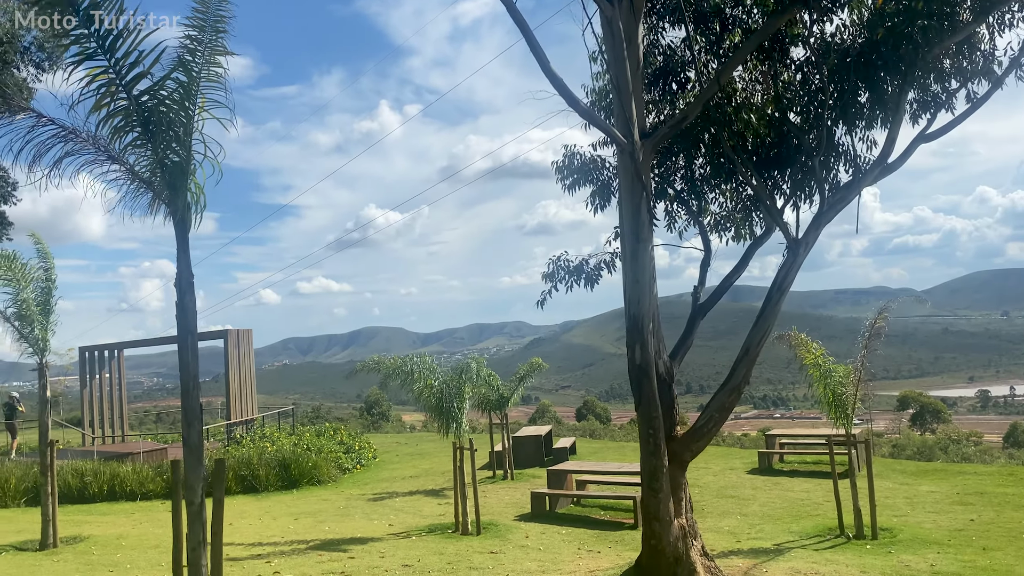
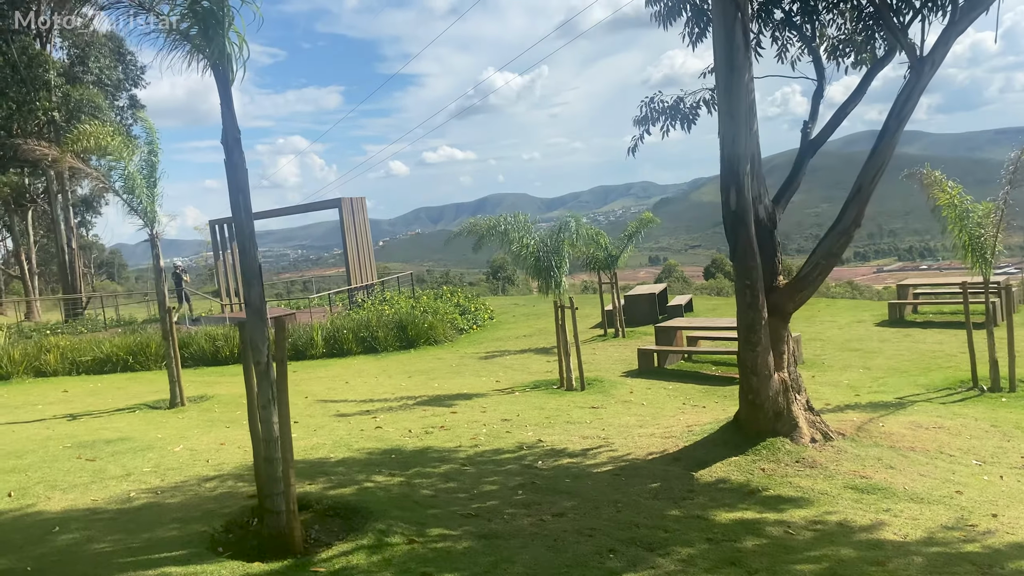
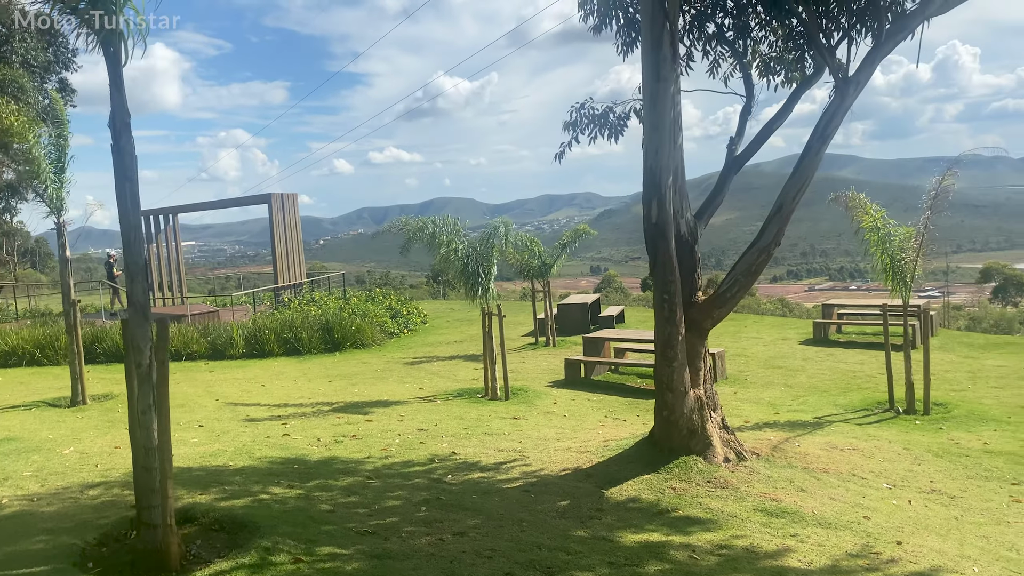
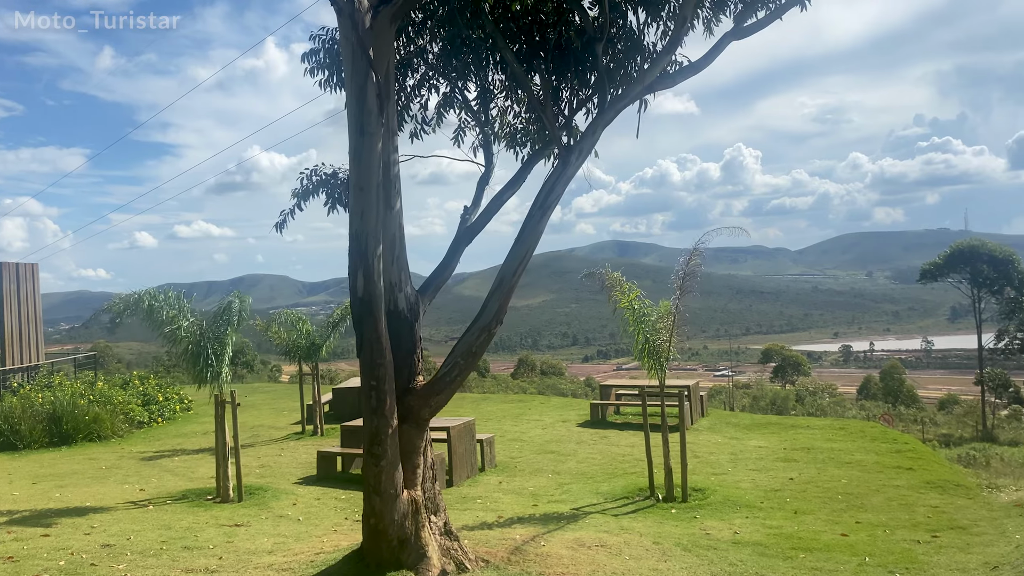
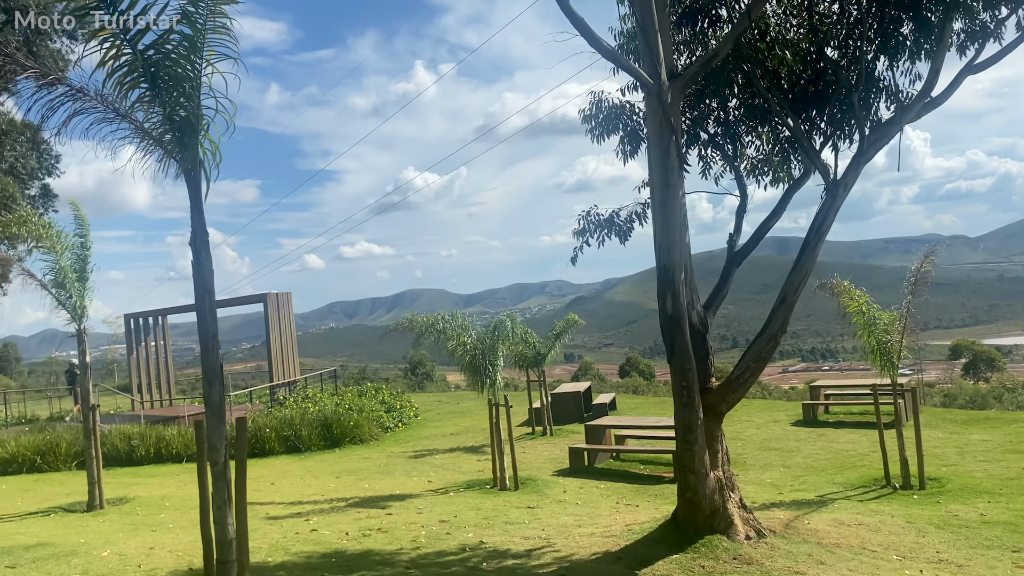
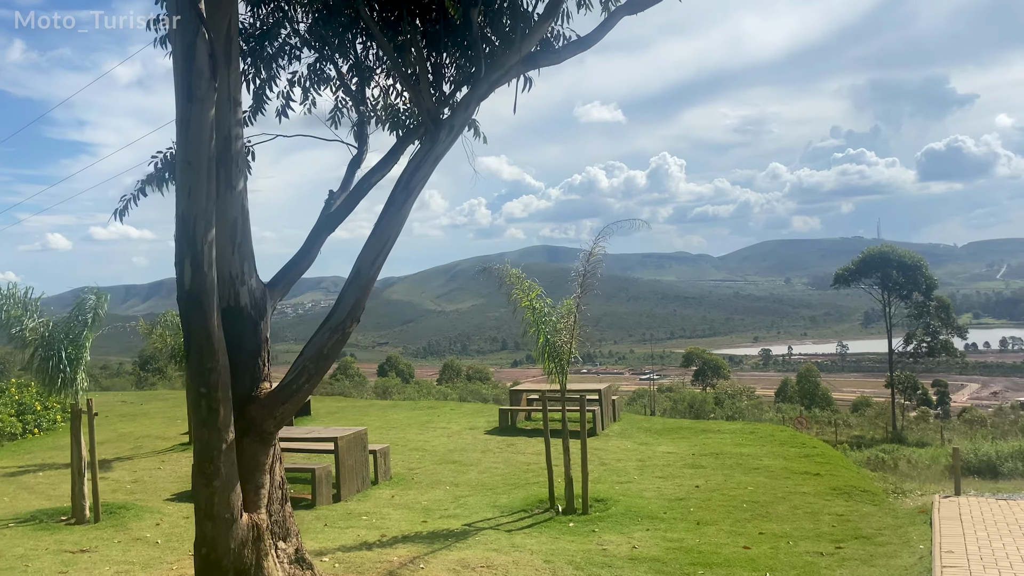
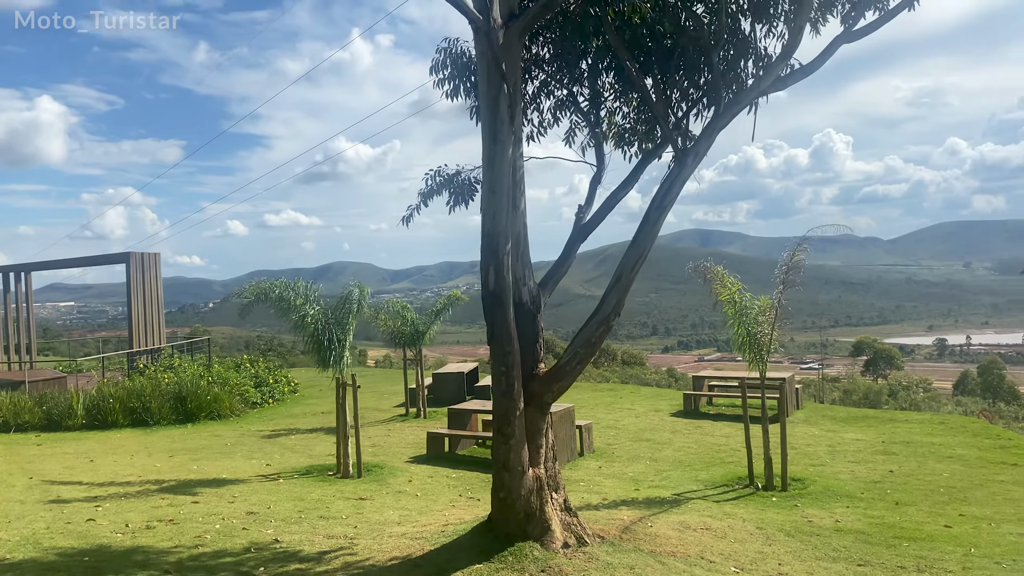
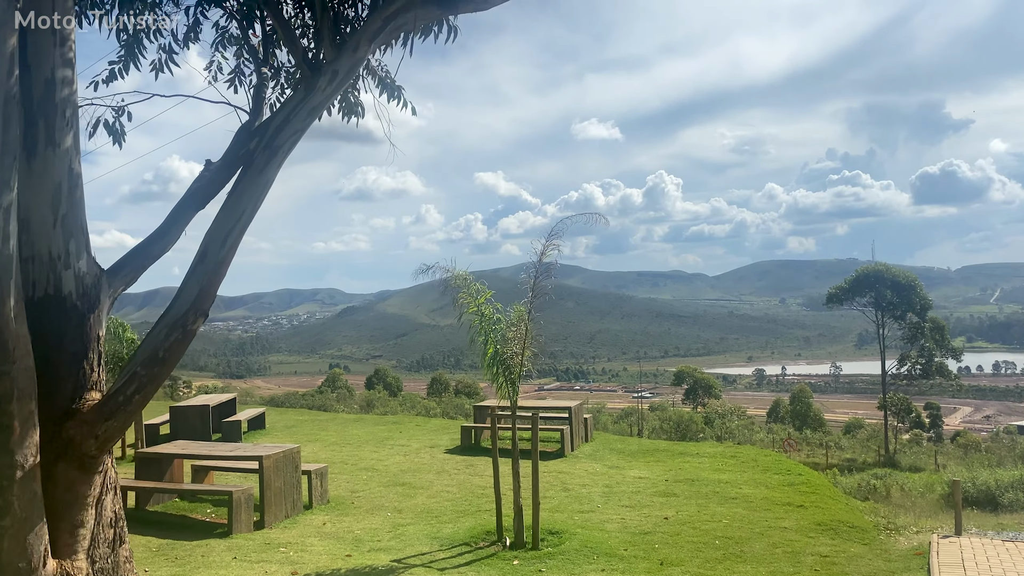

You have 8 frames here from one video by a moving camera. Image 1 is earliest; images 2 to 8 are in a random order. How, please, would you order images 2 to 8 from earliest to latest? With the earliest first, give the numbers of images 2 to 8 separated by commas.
5, 2, 3, 7, 4, 6, 8
